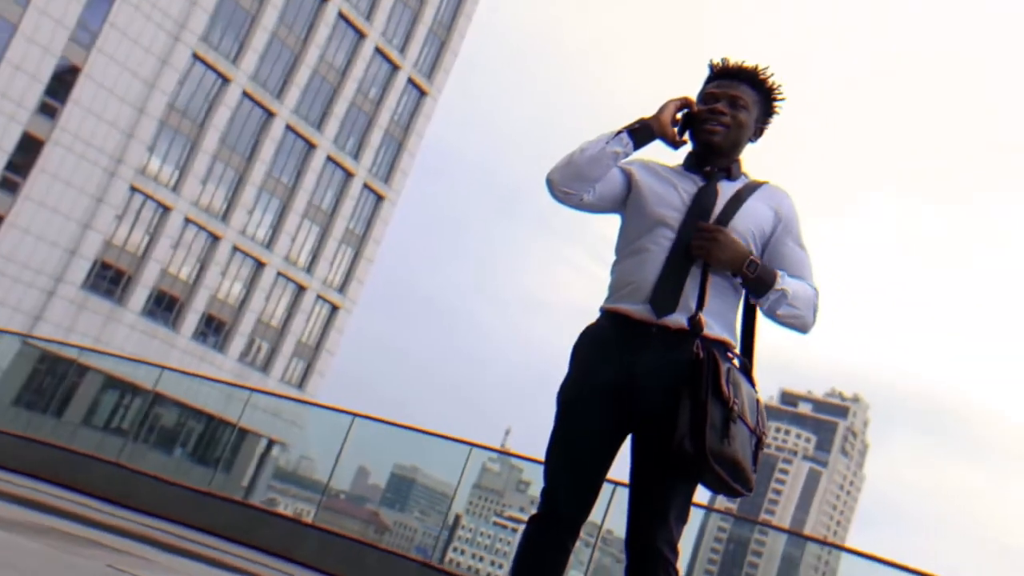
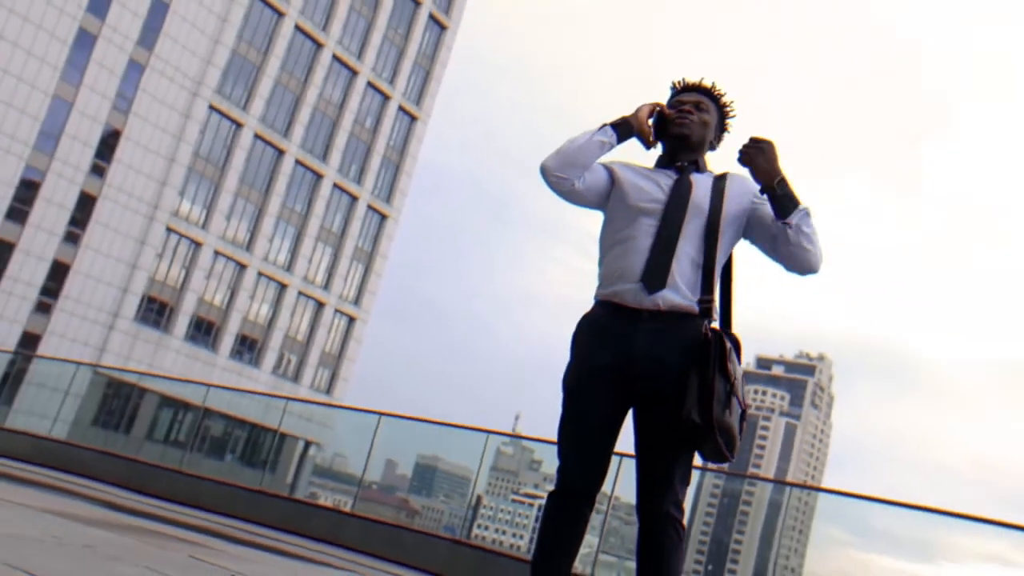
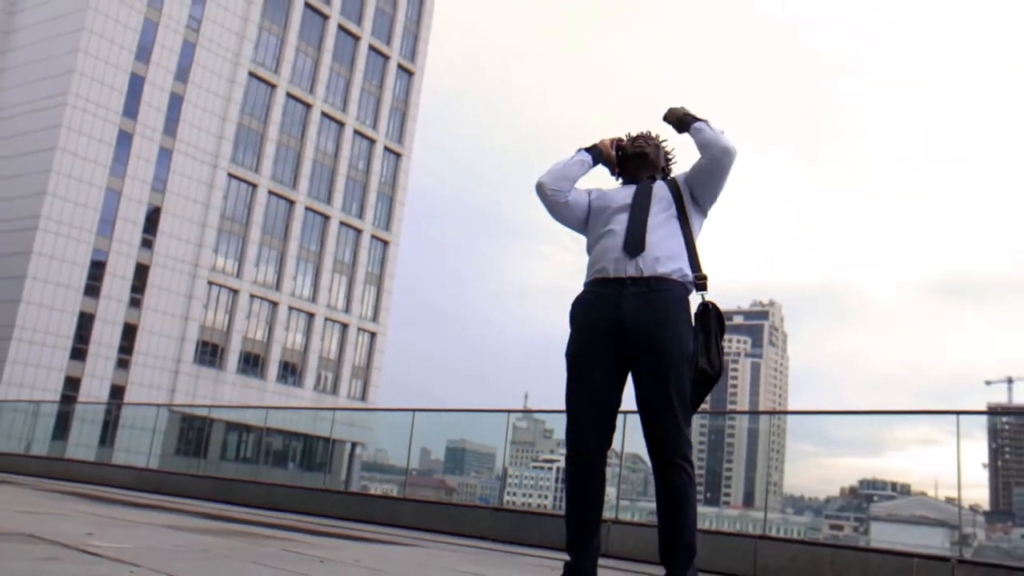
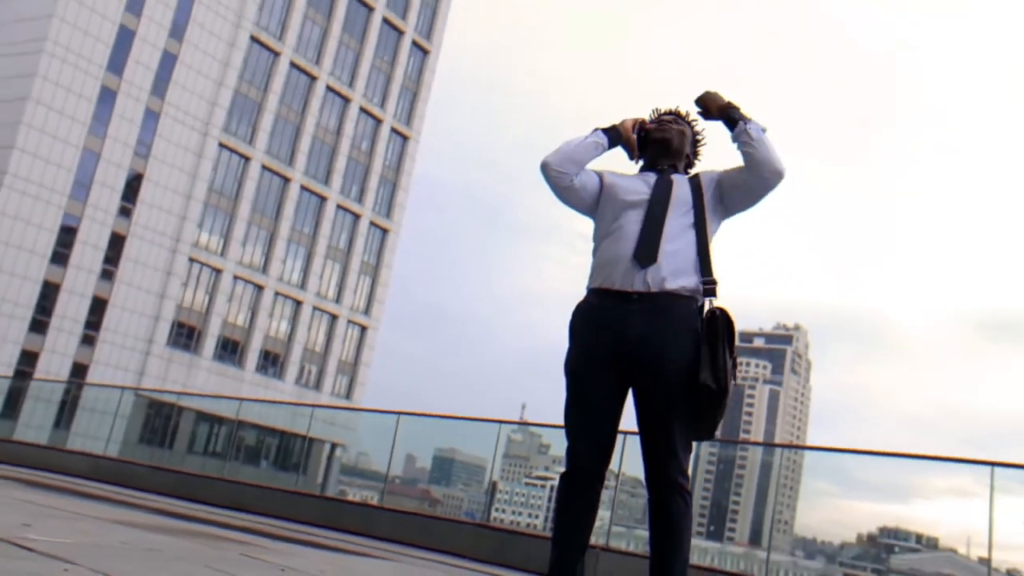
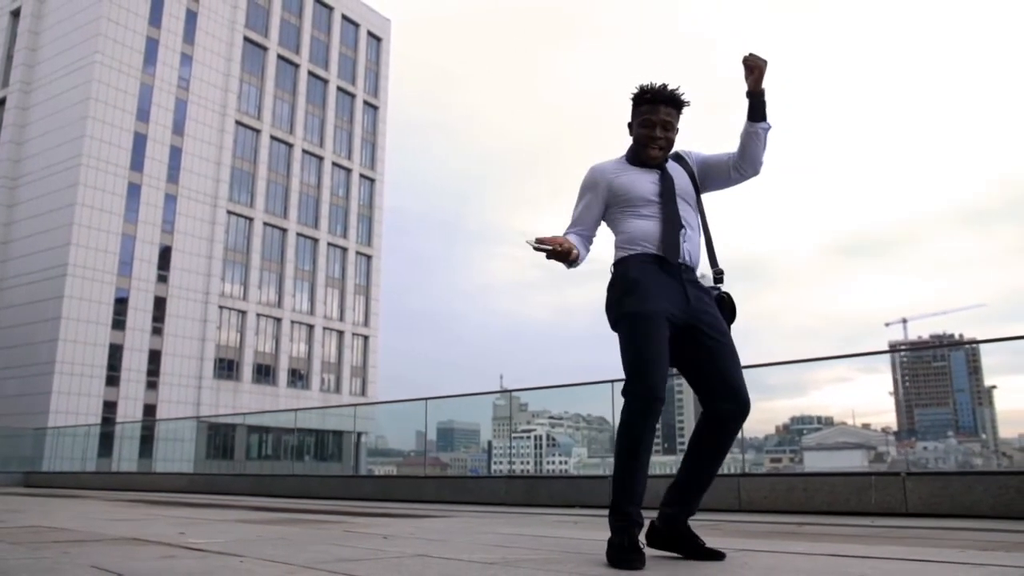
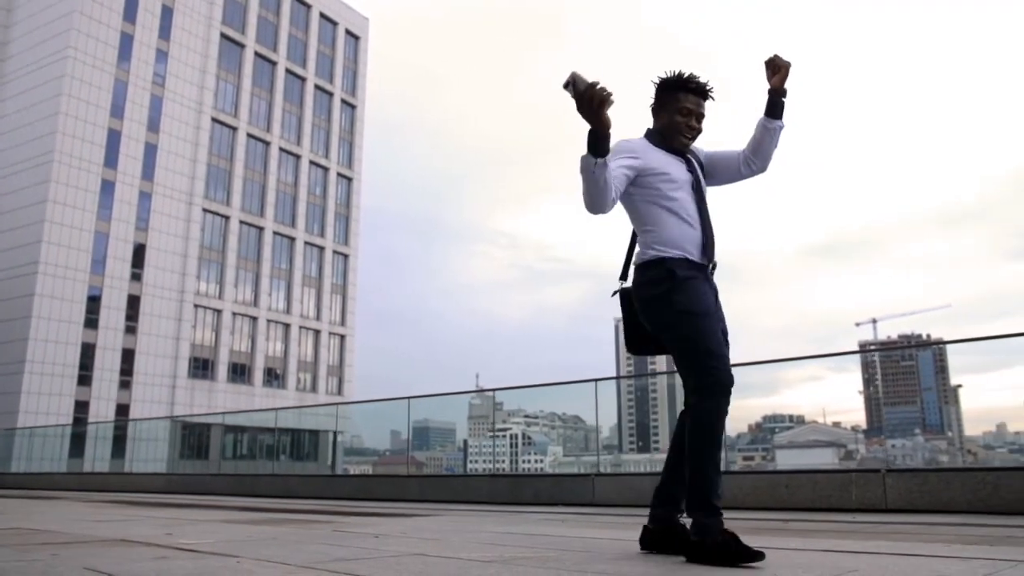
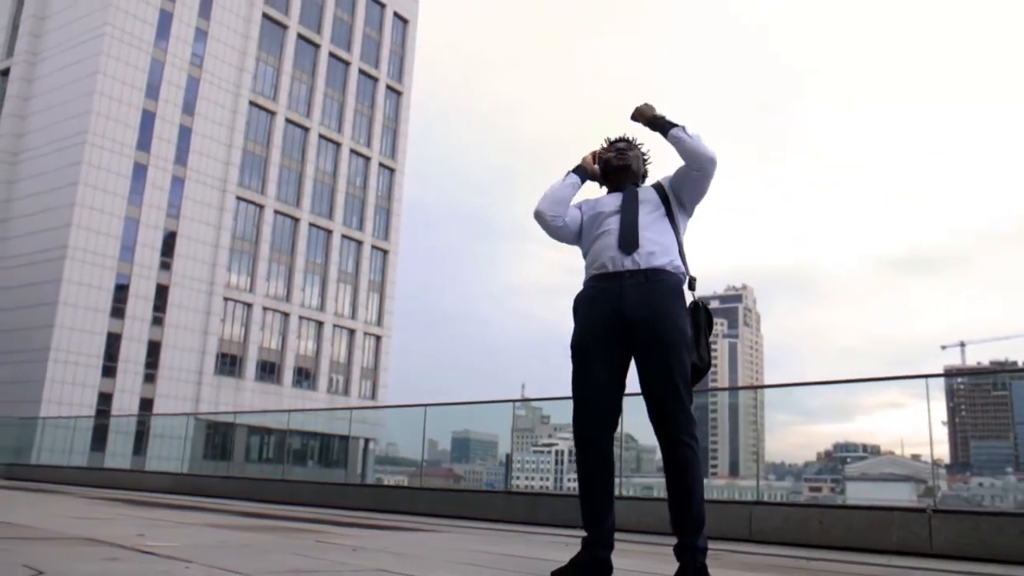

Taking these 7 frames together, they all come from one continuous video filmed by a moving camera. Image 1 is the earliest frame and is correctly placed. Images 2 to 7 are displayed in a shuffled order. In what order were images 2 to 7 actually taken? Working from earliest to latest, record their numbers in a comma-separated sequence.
2, 4, 3, 7, 5, 6
